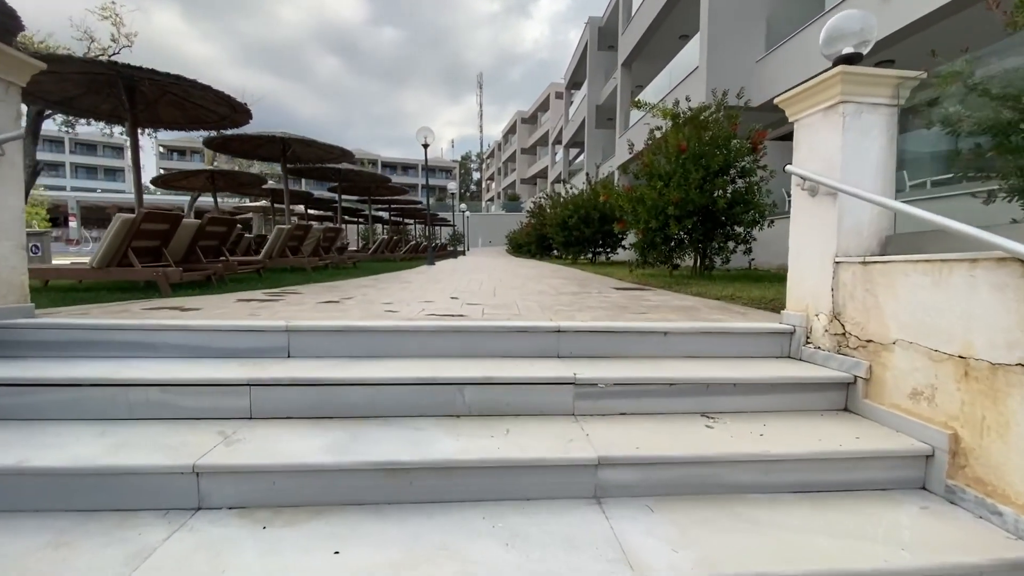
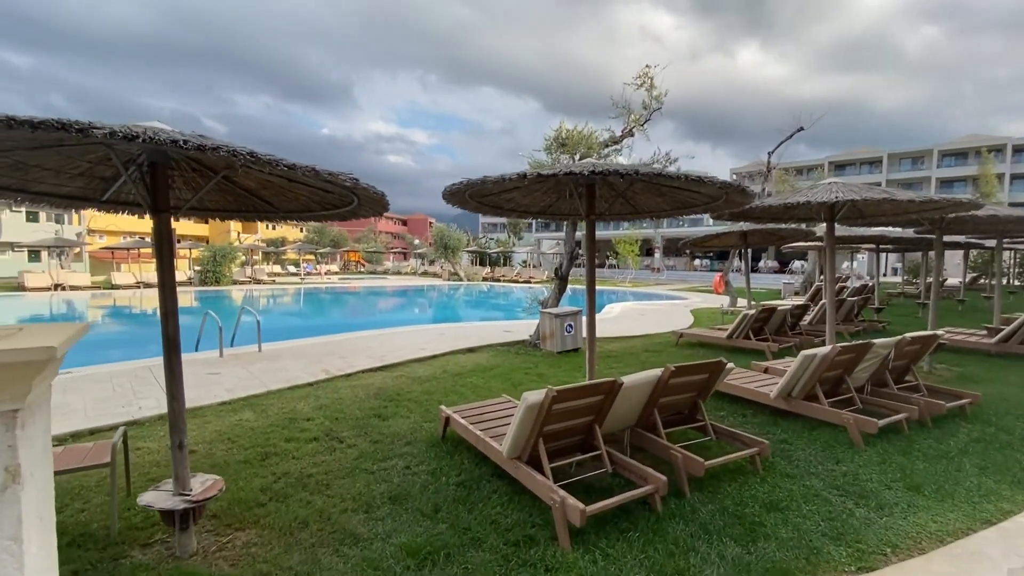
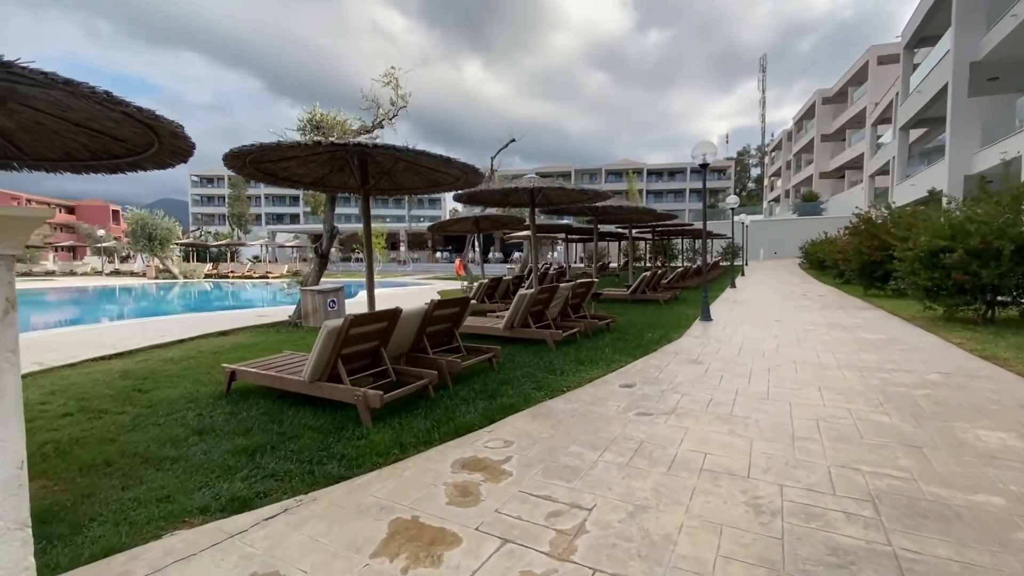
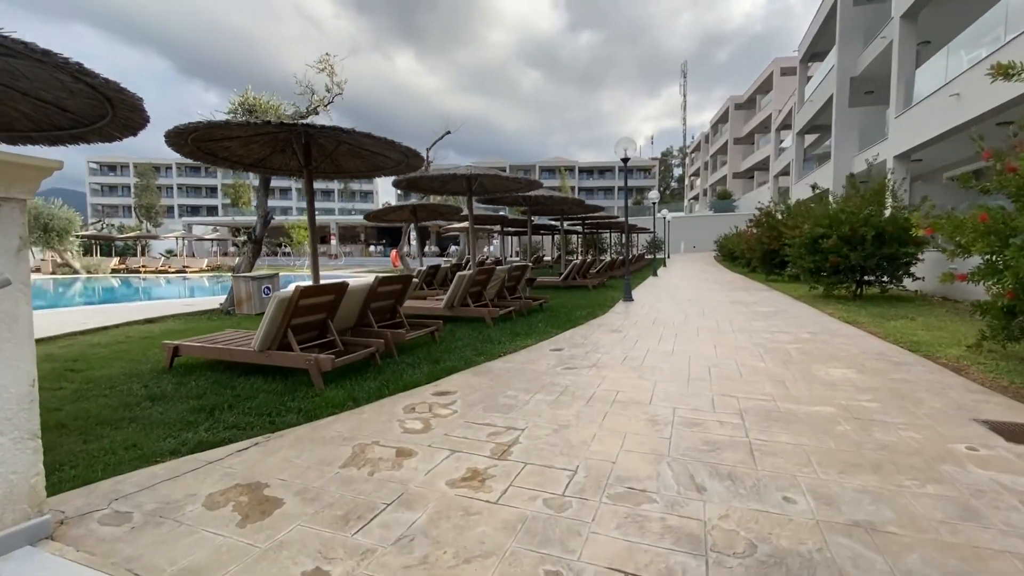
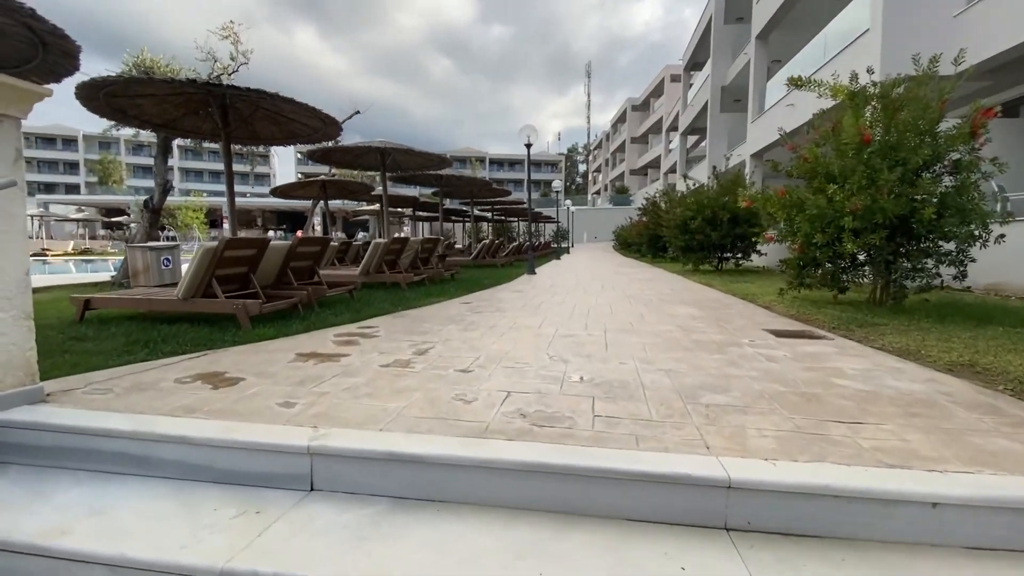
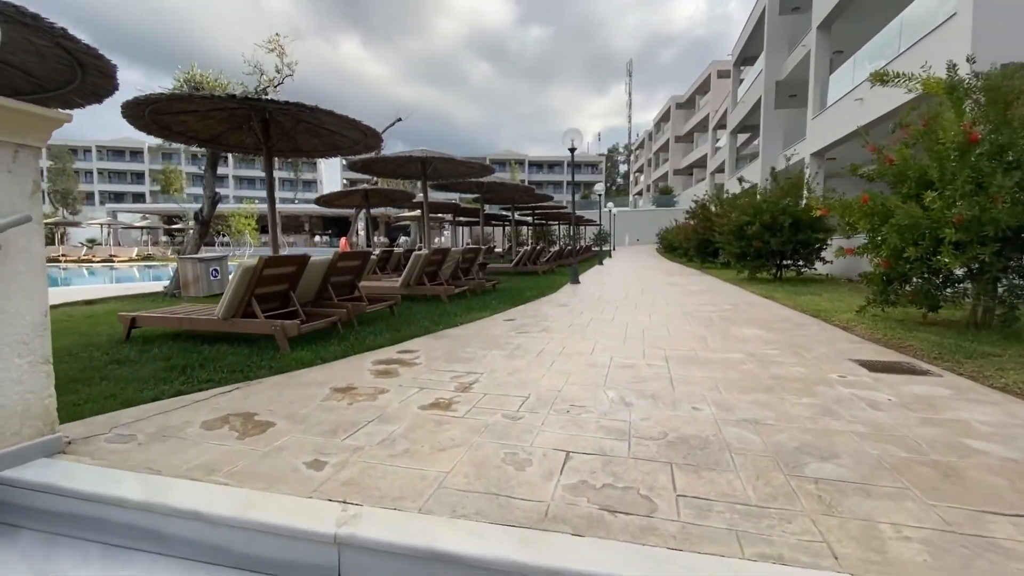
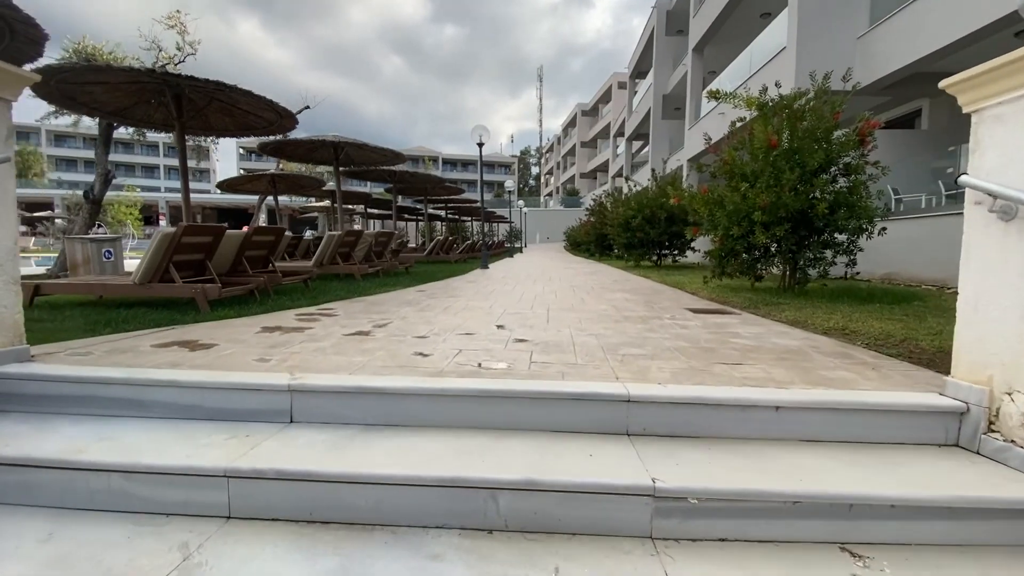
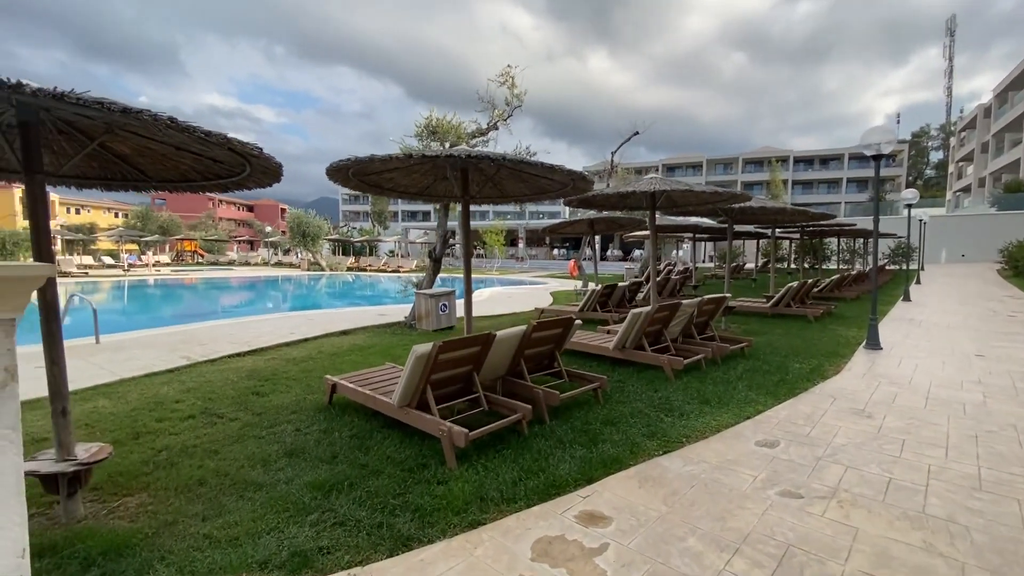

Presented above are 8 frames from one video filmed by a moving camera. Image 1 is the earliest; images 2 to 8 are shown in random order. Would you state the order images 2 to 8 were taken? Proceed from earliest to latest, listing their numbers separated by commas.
7, 5, 6, 4, 3, 8, 2
